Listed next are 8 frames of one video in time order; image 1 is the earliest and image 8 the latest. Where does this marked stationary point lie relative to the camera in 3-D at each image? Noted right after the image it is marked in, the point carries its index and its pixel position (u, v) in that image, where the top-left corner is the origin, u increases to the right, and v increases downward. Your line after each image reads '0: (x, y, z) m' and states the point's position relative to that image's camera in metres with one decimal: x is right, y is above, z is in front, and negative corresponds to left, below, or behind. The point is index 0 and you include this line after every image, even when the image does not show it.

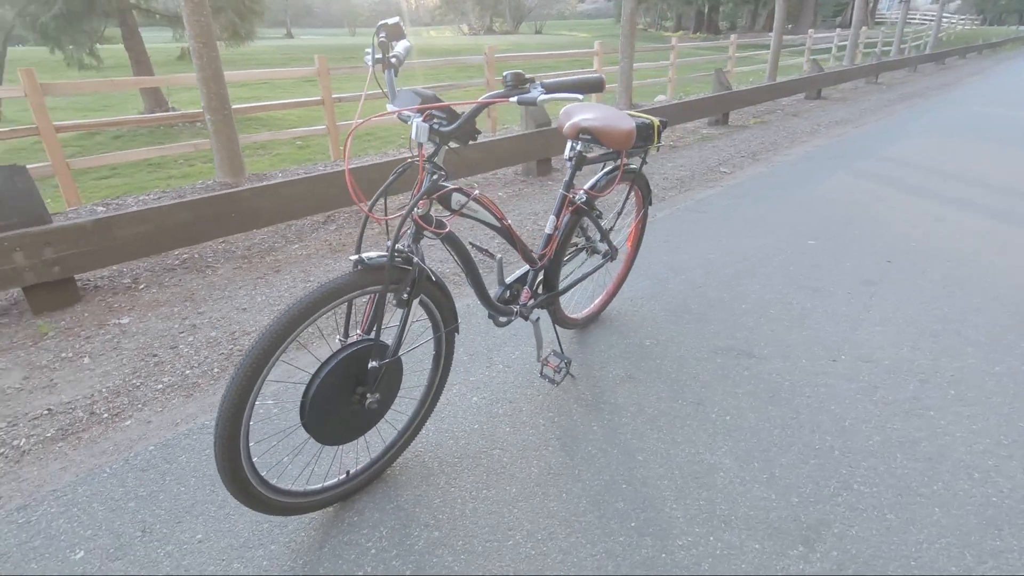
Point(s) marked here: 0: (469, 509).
0: (-0.1, -0.8, +1.9) m
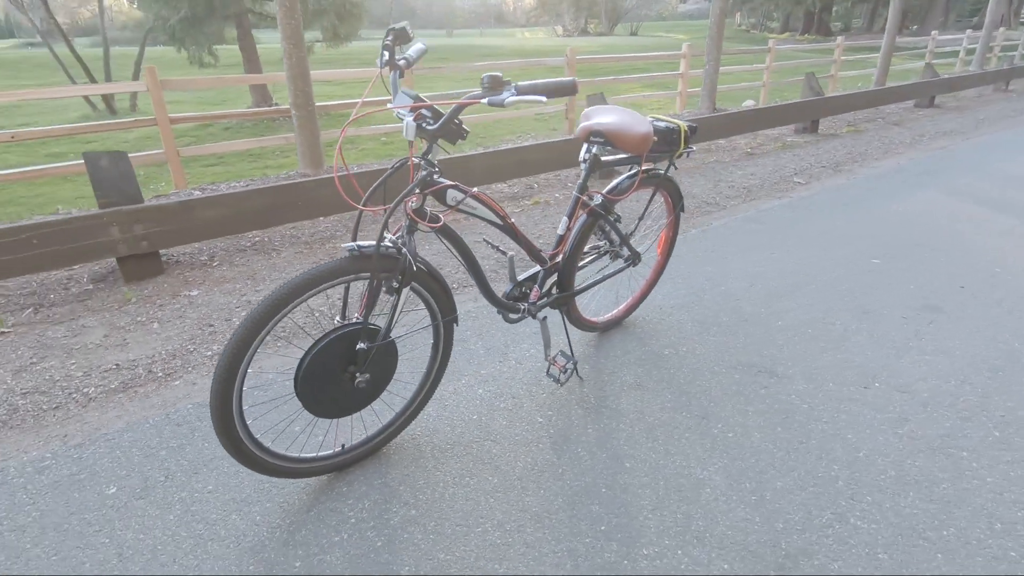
0: (-0.2, -0.8, +2.0) m
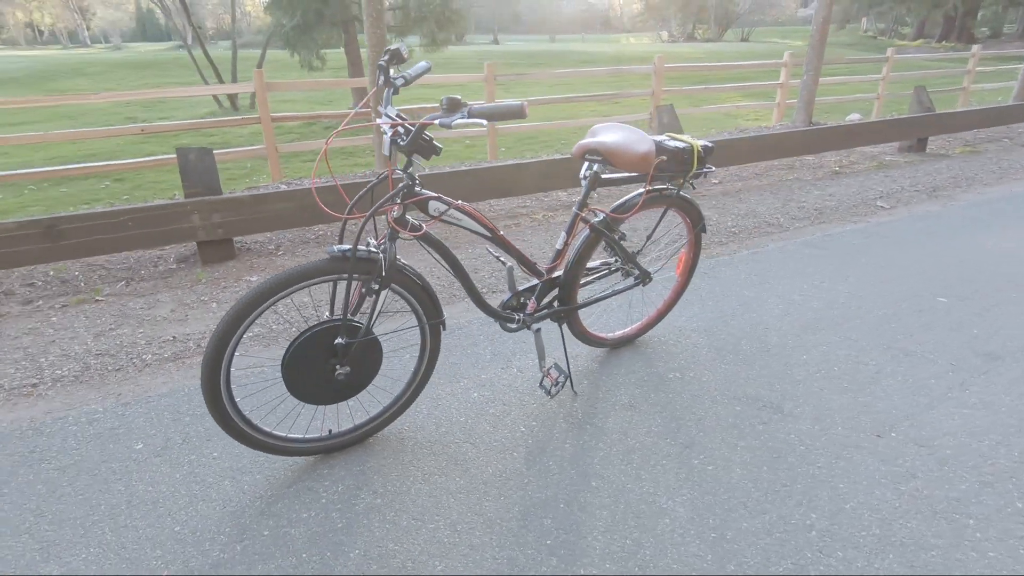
0: (-0.4, -0.8, +2.1) m
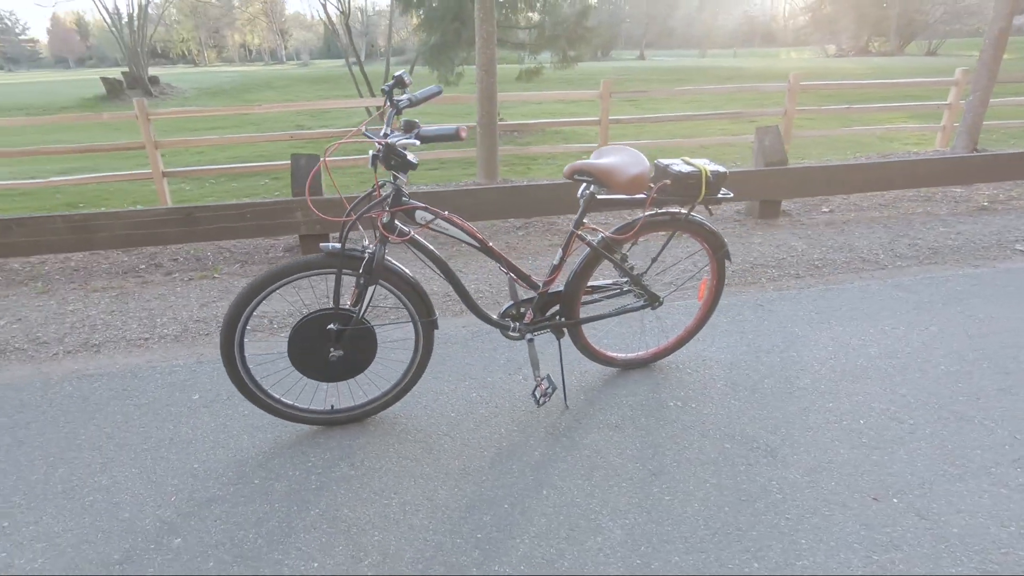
0: (-0.5, -0.8, +2.3) m
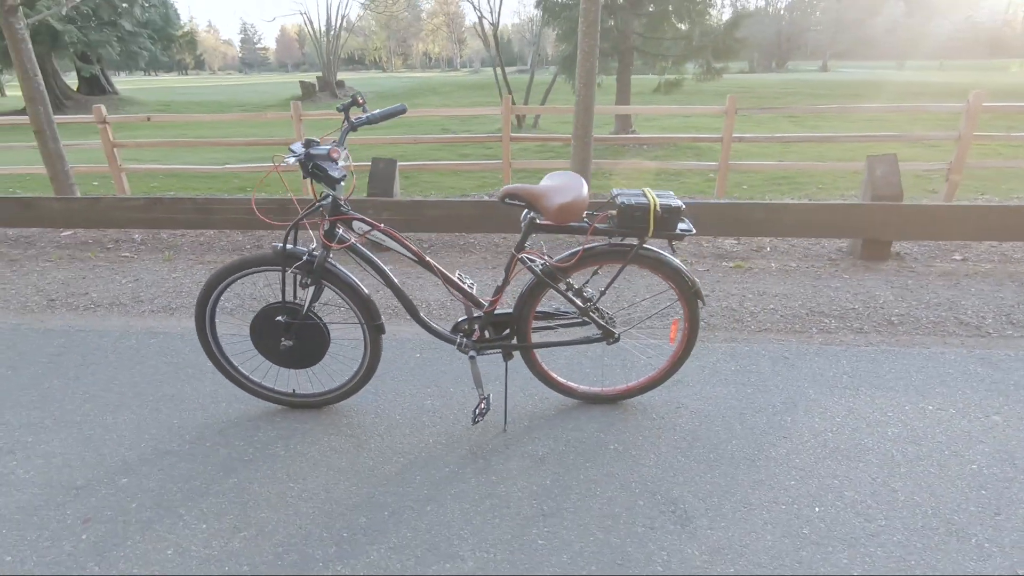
0: (-0.9, -0.8, +2.5) m
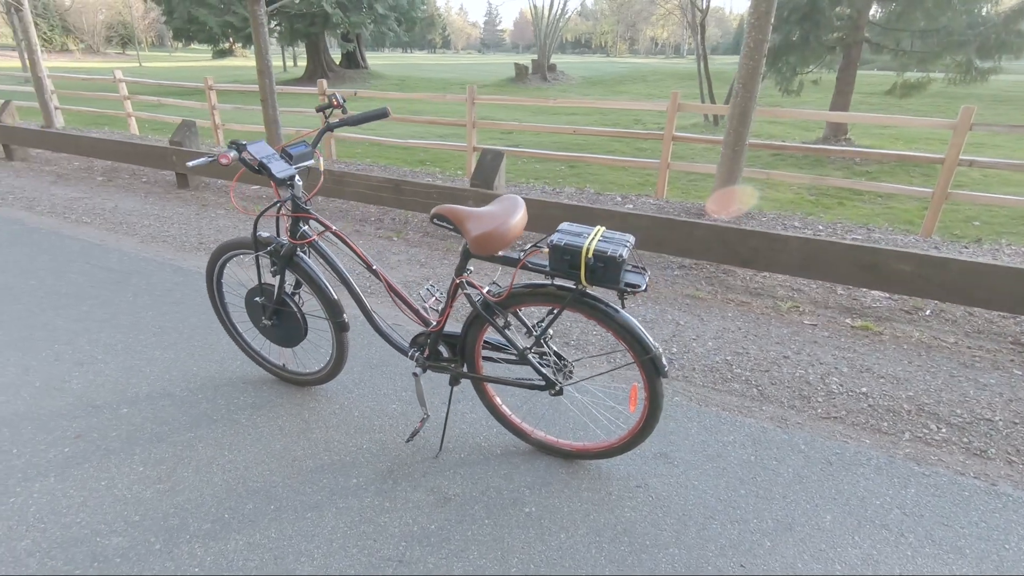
0: (-1.2, -0.7, +2.7) m
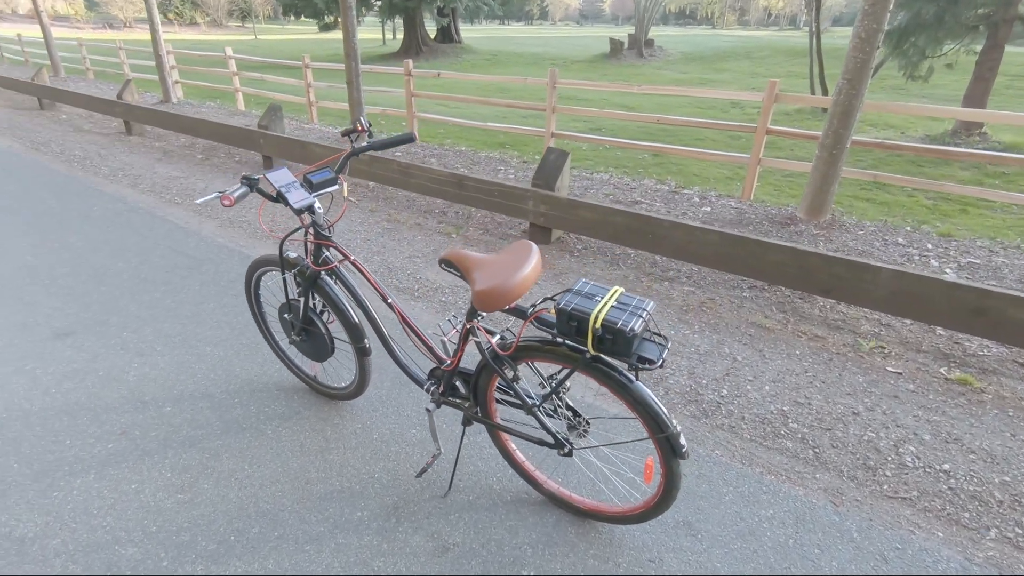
0: (-1.2, -0.8, +2.7) m
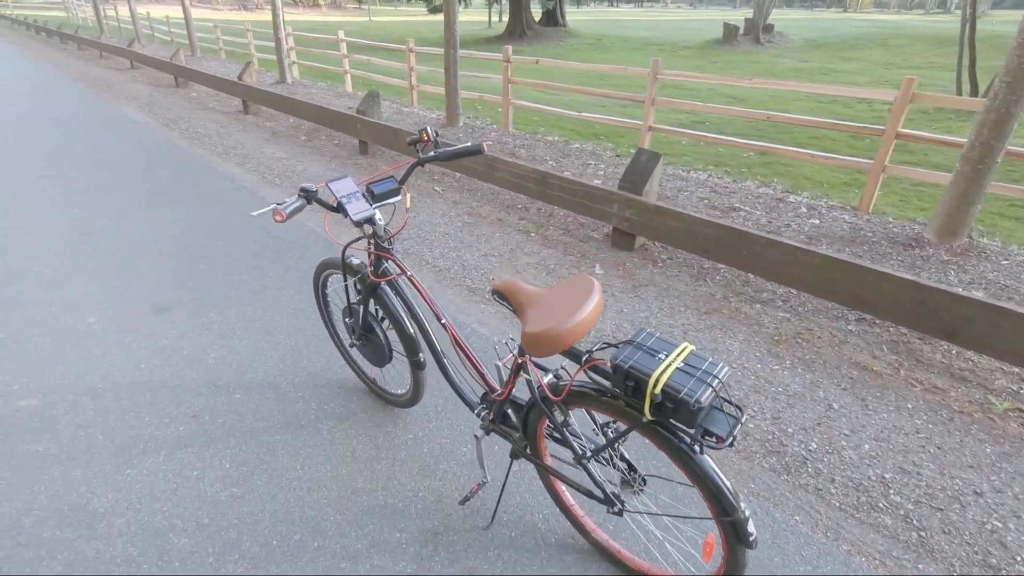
0: (-0.9, -0.8, +2.7) m
